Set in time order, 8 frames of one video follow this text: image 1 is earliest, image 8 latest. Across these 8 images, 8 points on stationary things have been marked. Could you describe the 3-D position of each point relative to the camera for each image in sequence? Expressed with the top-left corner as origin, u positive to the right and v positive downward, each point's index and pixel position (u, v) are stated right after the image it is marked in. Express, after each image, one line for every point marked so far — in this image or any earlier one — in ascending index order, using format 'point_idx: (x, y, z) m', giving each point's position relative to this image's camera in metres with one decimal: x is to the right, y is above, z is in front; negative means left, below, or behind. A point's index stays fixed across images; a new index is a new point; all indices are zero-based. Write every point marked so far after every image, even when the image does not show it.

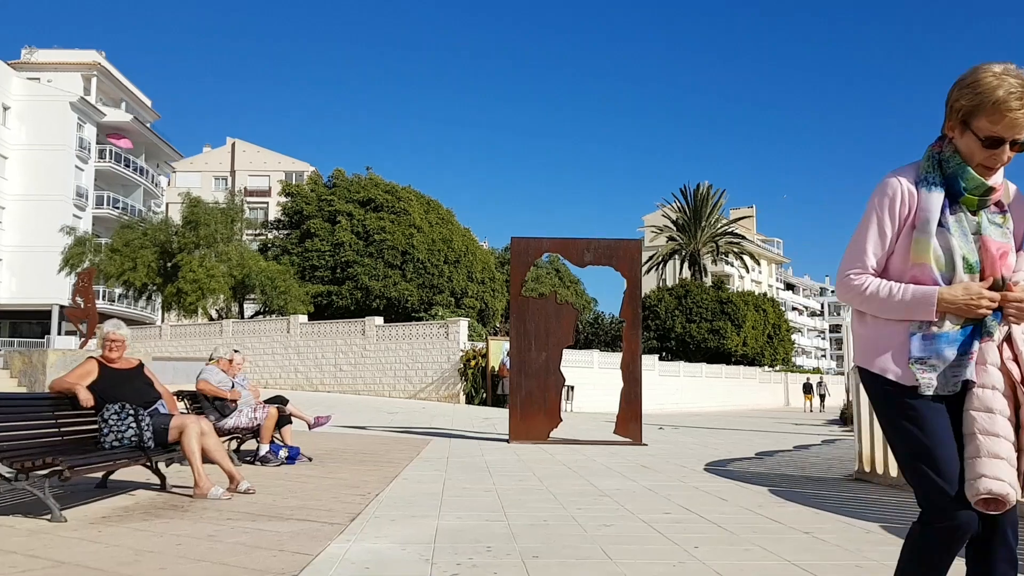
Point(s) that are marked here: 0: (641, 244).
0: (+2.0, +0.7, +12.0) m
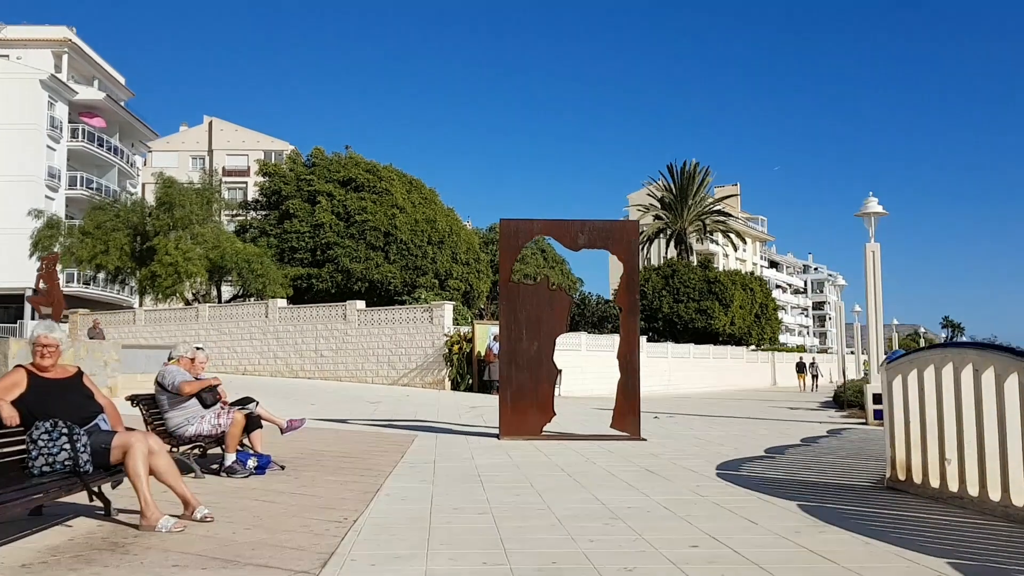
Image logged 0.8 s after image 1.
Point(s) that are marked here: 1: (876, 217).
0: (+1.8, +0.9, +11.2) m
1: (+6.7, +1.3, +14.5) m
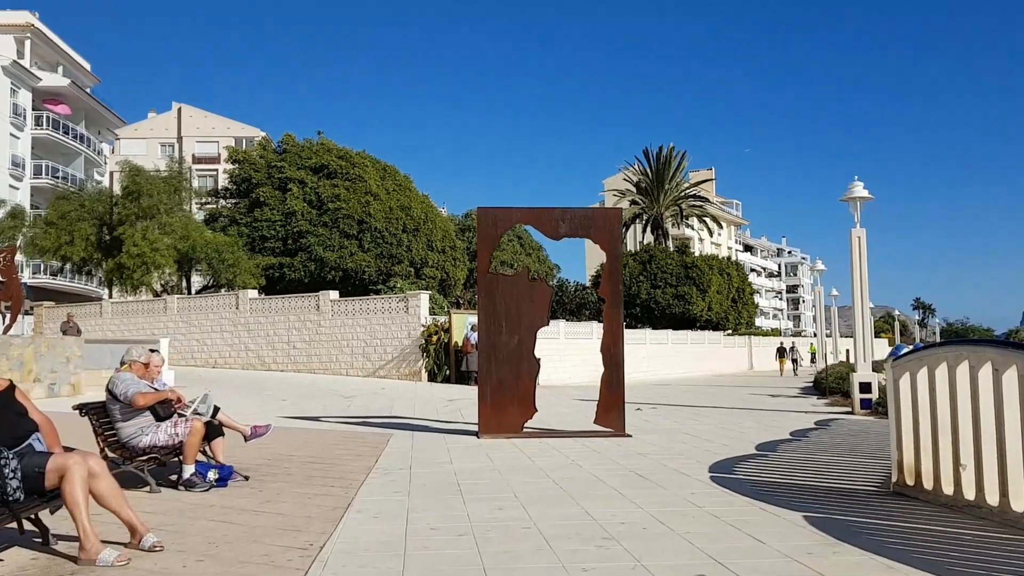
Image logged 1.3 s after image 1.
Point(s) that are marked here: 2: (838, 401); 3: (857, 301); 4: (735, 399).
0: (+1.5, +1.0, +10.8) m
1: (+6.3, +1.5, +14.2) m
2: (+7.4, -2.6, +17.8) m
3: (+6.0, -0.2, +13.7) m
4: (+5.6, -2.8, +19.6) m
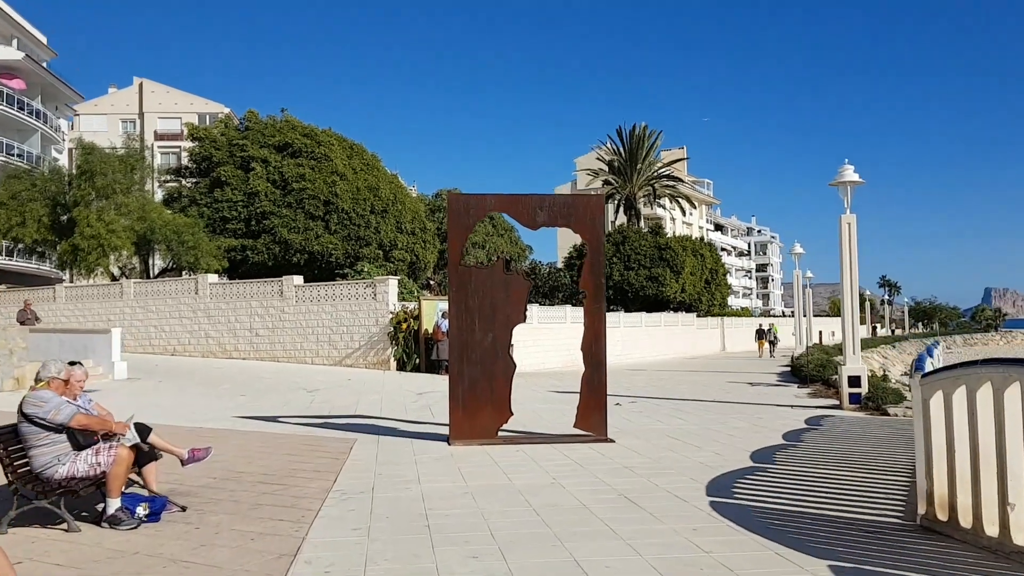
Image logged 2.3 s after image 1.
0: (+1.2, +1.1, +10.0) m
1: (+5.9, +1.7, +13.6) m
2: (+6.8, -2.3, +17.4) m
3: (+5.6, -0.1, +13.2) m
4: (+4.9, -2.4, +19.0) m
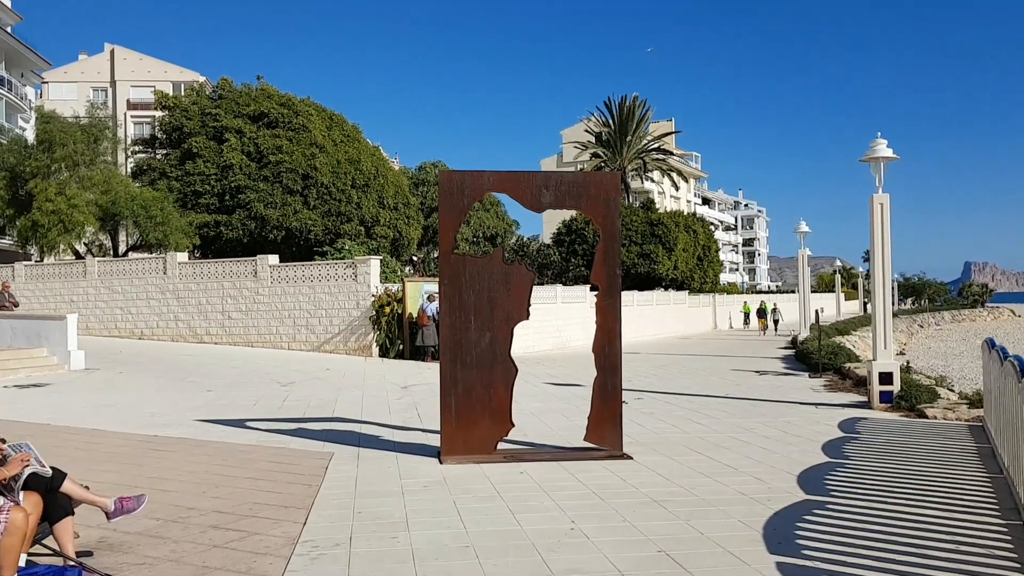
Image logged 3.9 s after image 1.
0: (+1.2, +1.2, +8.6) m
1: (+5.8, +1.9, +12.3) m
2: (+6.7, -2.0, +16.2) m
3: (+5.5, +0.1, +11.9) m
4: (+4.7, -2.0, +17.9) m
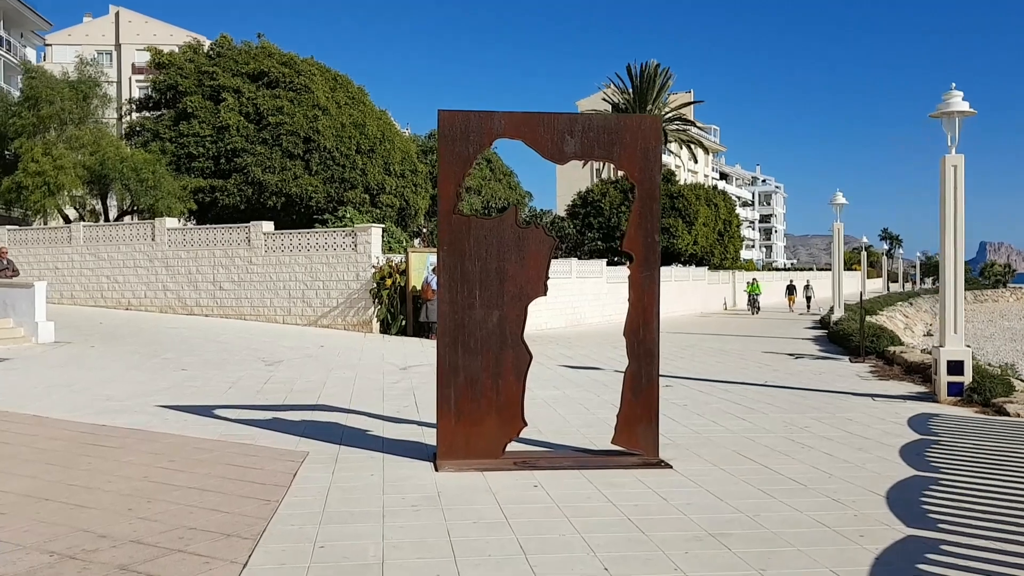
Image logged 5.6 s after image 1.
0: (+1.3, +1.5, +7.0) m
1: (+6.0, +2.3, +10.6) m
2: (+6.9, -1.5, +14.6) m
3: (+5.7, +0.5, +10.3) m
4: (+5.0, -1.5, +16.3) m
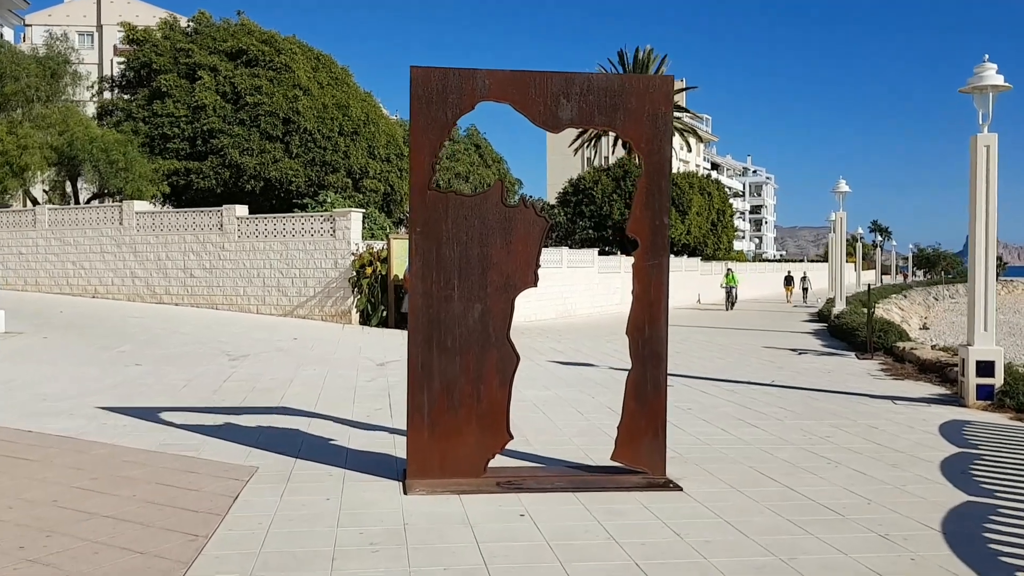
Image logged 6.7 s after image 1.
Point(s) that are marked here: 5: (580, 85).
0: (+1.2, +1.6, +6.0) m
1: (+5.8, +2.3, +9.6) m
2: (+6.6, -1.4, +13.7) m
3: (+5.5, +0.5, +9.3) m
4: (+4.7, -1.3, +15.3) m
5: (+0.5, +1.5, +5.9) m
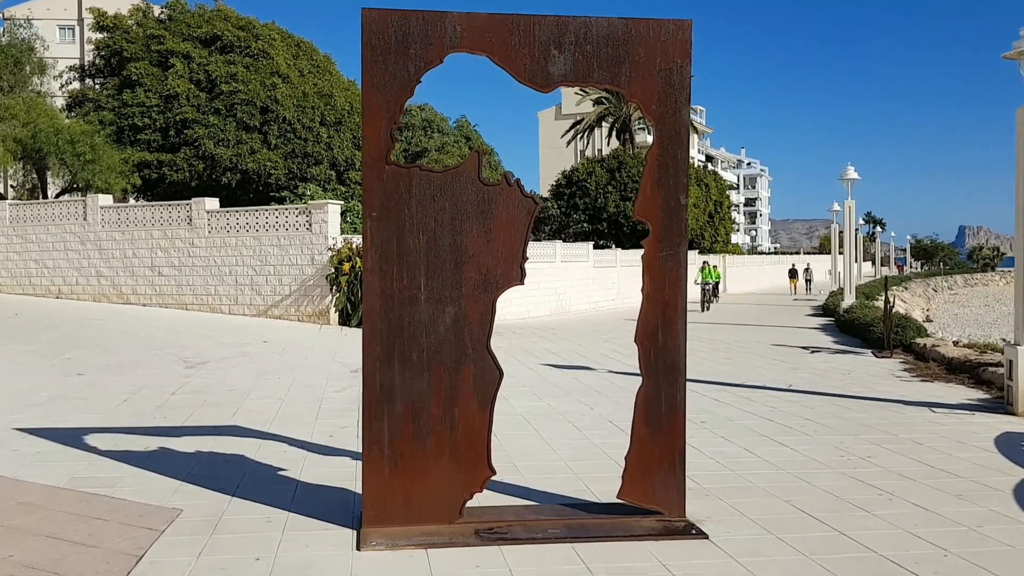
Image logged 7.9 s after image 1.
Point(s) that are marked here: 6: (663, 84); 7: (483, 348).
0: (+1.1, +1.6, +4.8) m
1: (+5.7, +2.4, +8.4) m
2: (+6.5, -1.3, +12.6) m
3: (+5.4, +0.6, +8.2) m
4: (+4.5, -1.2, +14.2) m
5: (+0.4, +1.5, +4.7) m
6: (+0.9, +1.2, +4.8) m
7: (-0.2, -0.4, +4.6) m
